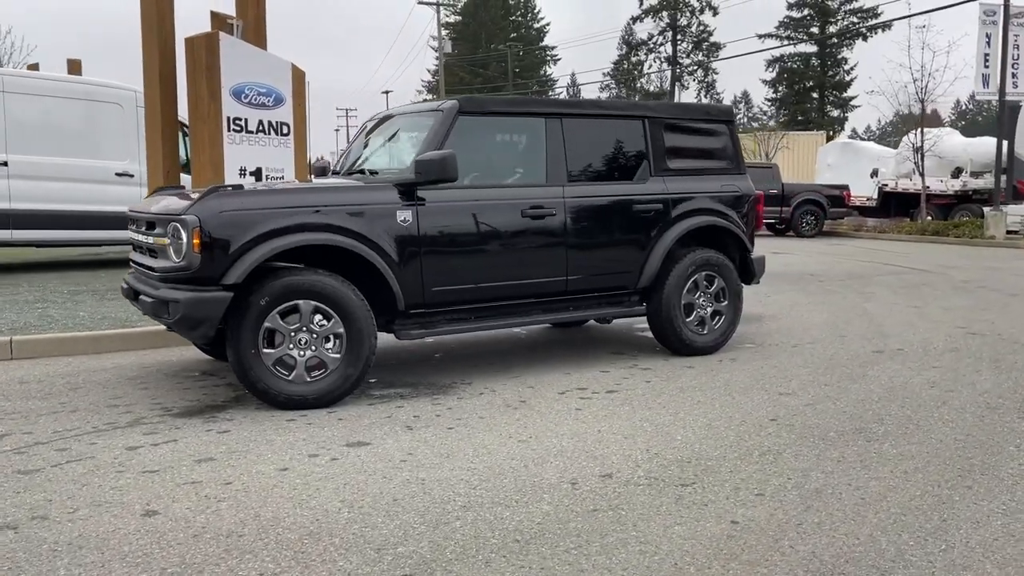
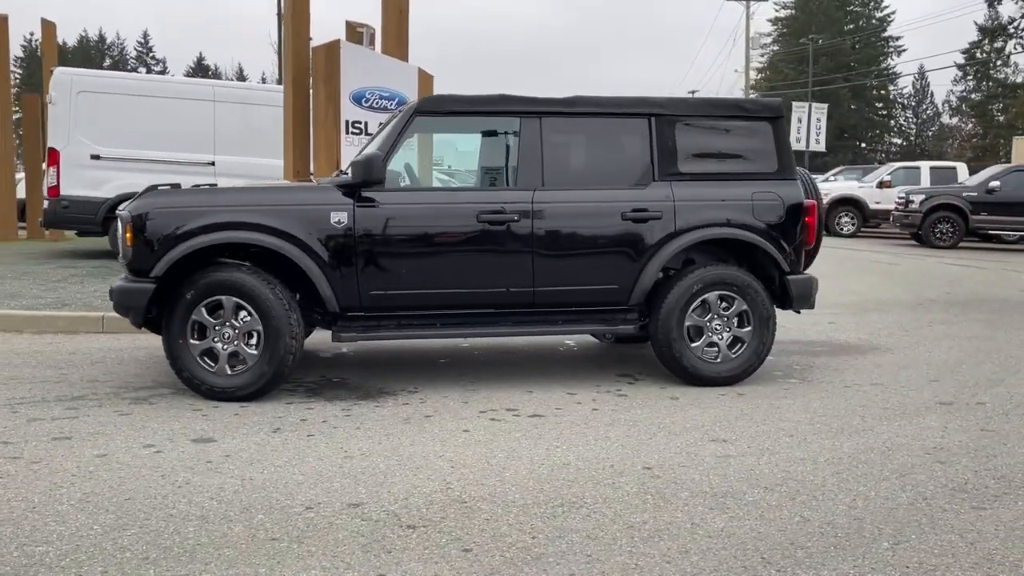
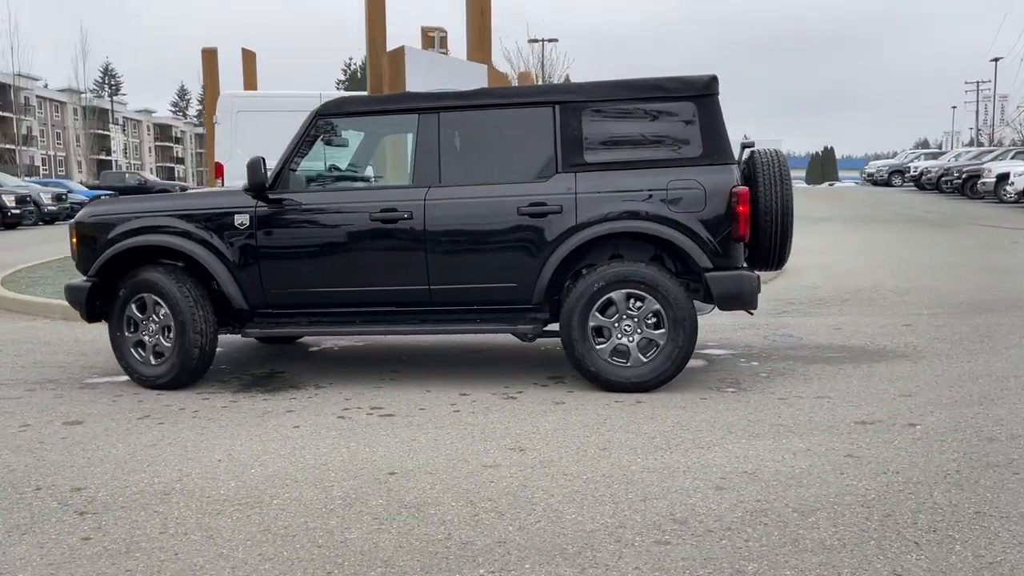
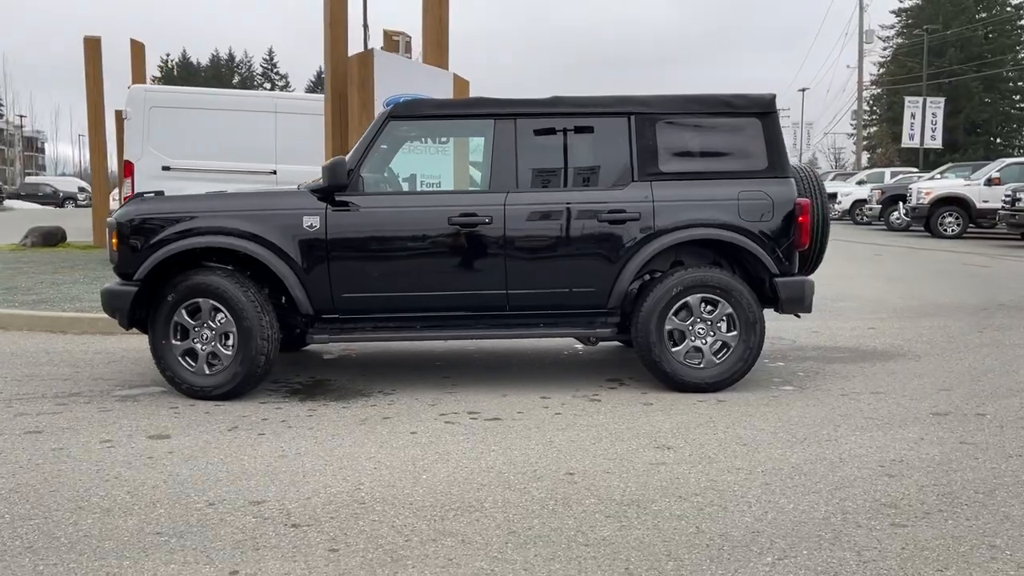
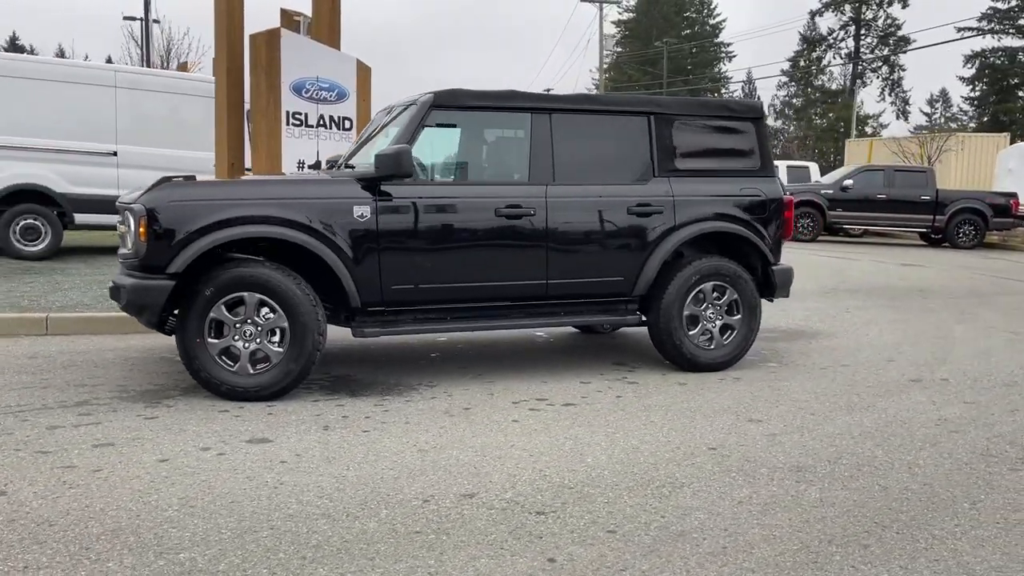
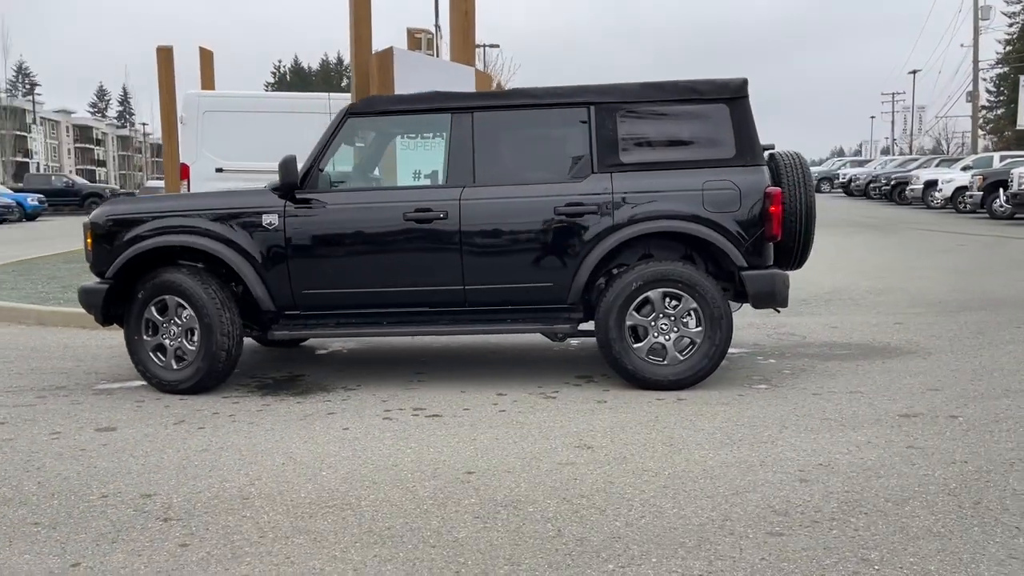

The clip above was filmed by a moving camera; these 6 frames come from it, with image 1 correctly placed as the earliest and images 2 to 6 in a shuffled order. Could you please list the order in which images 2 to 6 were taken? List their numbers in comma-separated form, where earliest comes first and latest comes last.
5, 2, 4, 6, 3
